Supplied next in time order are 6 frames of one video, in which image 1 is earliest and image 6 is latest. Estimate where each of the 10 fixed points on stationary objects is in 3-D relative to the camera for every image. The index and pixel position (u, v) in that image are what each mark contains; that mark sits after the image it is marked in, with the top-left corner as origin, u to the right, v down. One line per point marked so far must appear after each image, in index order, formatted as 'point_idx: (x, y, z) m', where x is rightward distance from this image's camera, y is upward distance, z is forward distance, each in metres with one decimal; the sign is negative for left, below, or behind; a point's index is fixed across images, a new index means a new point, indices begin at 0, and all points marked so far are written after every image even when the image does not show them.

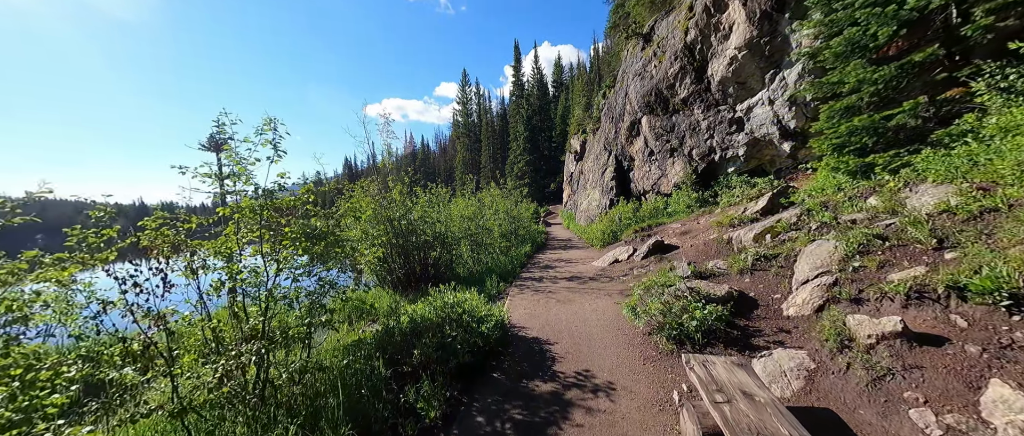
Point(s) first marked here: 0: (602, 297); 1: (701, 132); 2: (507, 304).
0: (+2.2, -1.9, +7.7) m
1: (+7.2, +3.3, +12.3) m
2: (-0.1, -2.2, +8.1) m
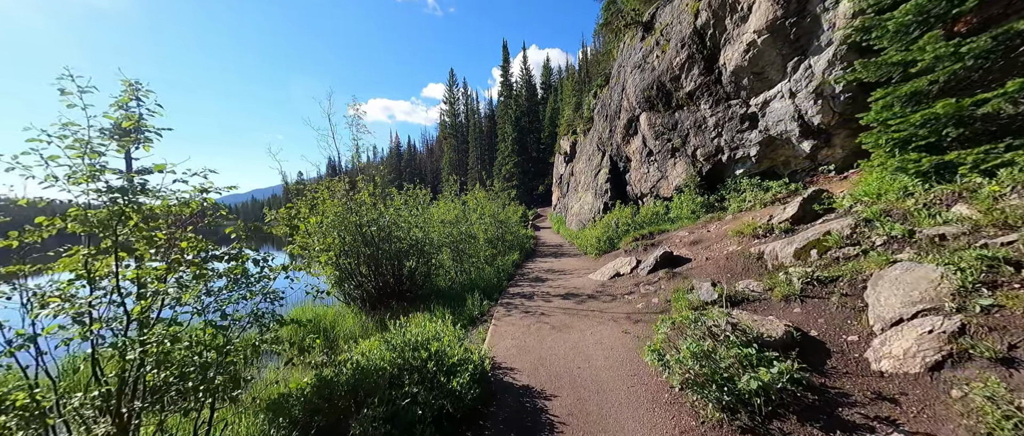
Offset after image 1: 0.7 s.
0: (+1.9, -2.1, +6.4) m
1: (+6.8, +3.1, +11.1) m
2: (-0.4, -2.3, +6.7) m
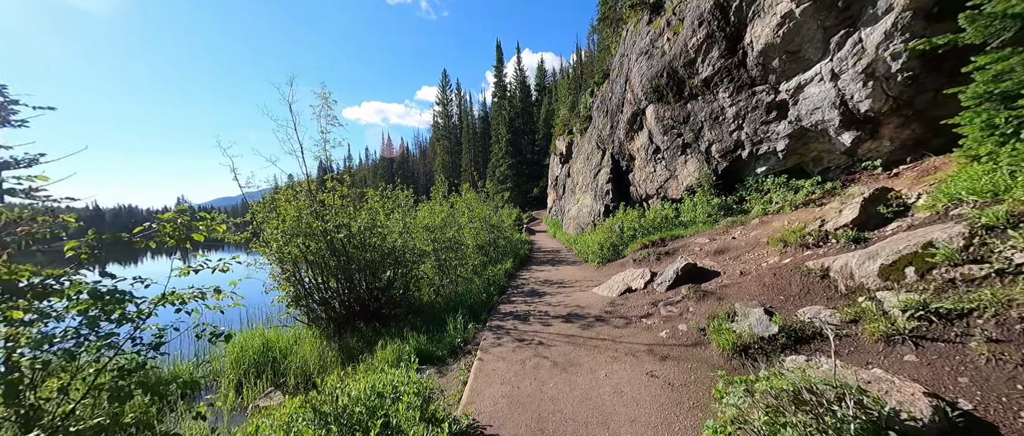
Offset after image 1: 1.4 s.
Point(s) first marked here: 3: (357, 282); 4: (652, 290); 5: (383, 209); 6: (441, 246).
0: (+1.7, -2.2, +4.9) m
1: (+6.5, +2.9, +9.8) m
2: (-0.6, -2.4, +5.2) m
3: (-4.1, -1.7, +8.6) m
4: (+3.1, -1.6, +7.1) m
5: (-3.8, +0.3, +9.6) m
6: (-2.6, -1.0, +11.6) m
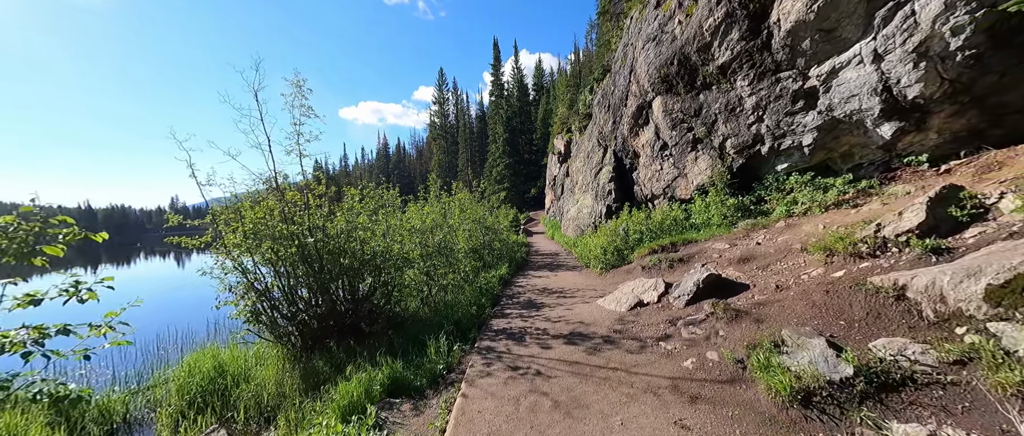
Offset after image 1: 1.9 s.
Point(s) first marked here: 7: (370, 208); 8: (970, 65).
0: (+1.6, -2.2, +3.9) m
1: (+6.4, +2.9, +8.8) m
2: (-0.7, -2.5, +4.2) m
3: (-4.3, -1.8, +7.6) m
4: (+2.9, -1.6, +6.1) m
5: (-4.0, +0.2, +8.5) m
6: (-2.7, -1.1, +10.6) m
7: (-4.0, +0.3, +9.0) m
8: (+7.7, +2.6, +5.4) m
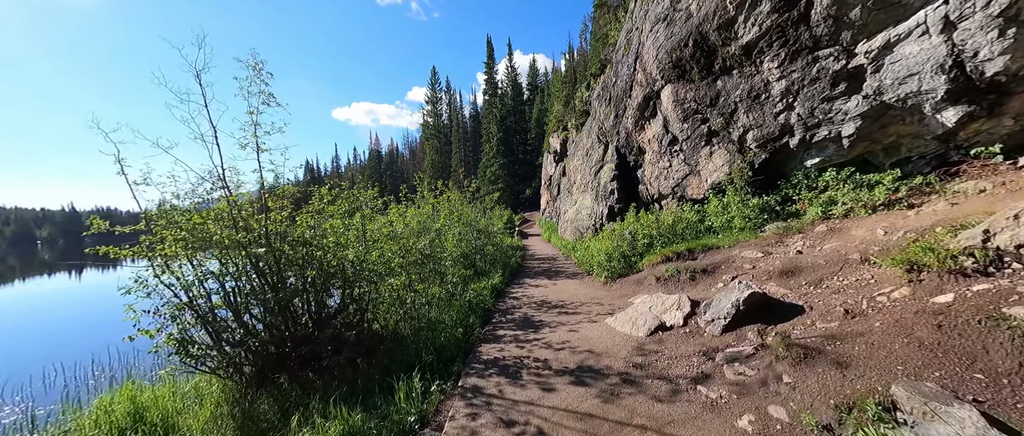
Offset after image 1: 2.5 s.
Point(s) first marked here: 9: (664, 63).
0: (+1.5, -2.3, +2.7) m
1: (+6.2, +2.8, +7.7) m
2: (-0.8, -2.6, +2.9) m
3: (-4.4, -1.9, +6.3) m
4: (+2.8, -1.7, +4.9) m
5: (-4.1, +0.1, +7.2) m
6: (-2.9, -1.2, +9.3) m
7: (-4.1, +0.2, +7.7) m
8: (+7.6, +2.5, +4.3) m
9: (+4.5, +4.6, +9.7) m
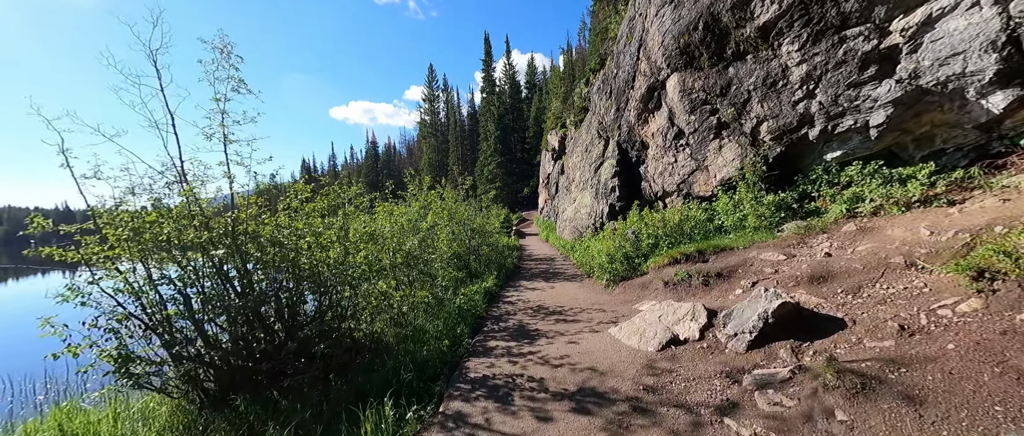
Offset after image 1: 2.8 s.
0: (+1.4, -2.3, +2.0) m
1: (+6.1, +2.8, +7.1) m
2: (-0.9, -2.5, +2.3) m
3: (-4.5, -1.8, +5.6) m
4: (+2.7, -1.7, +4.2) m
5: (-4.3, +0.2, +6.5) m
6: (-3.1, -1.1, +8.6) m
7: (-4.3, +0.2, +7.0) m
8: (+7.5, +2.6, +3.7) m
9: (+4.4, +4.7, +9.0) m
